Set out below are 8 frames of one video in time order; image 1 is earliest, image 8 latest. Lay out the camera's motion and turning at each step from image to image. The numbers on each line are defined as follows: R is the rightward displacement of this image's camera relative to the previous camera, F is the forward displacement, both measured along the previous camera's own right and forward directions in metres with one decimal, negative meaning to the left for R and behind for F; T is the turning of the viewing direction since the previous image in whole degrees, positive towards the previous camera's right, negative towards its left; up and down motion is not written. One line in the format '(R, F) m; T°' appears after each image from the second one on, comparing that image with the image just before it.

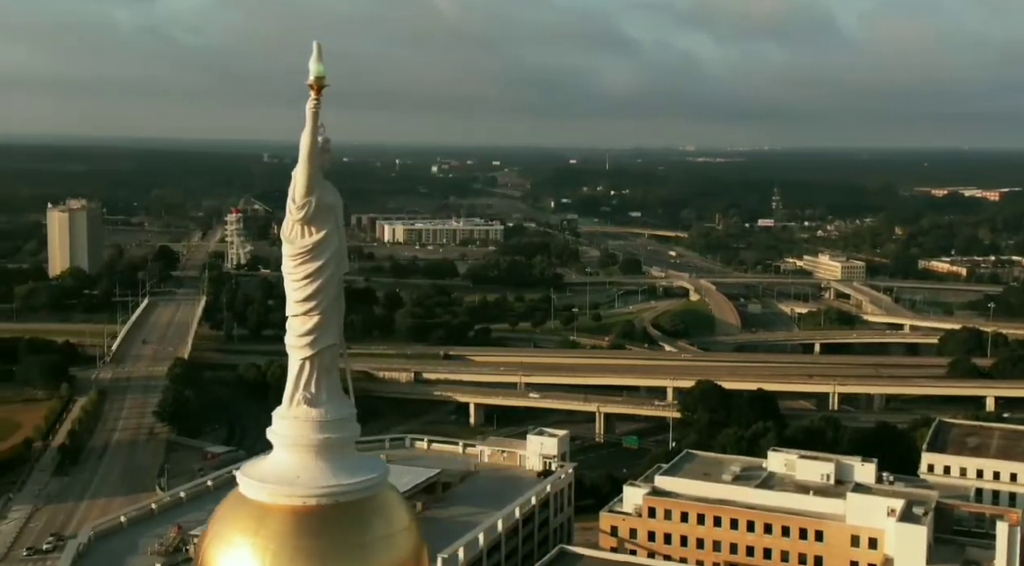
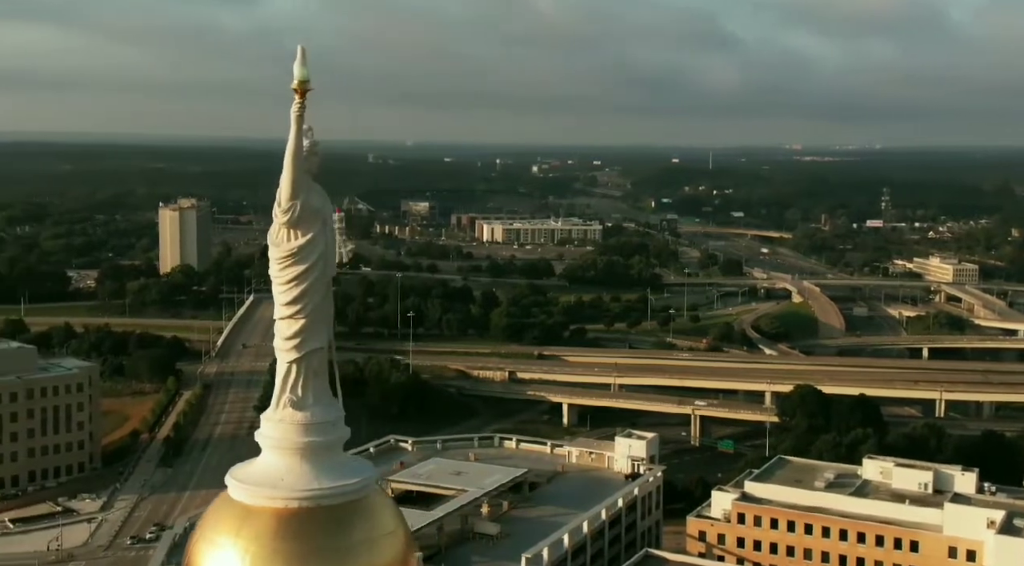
(+0.6, +0.1) m; -5°
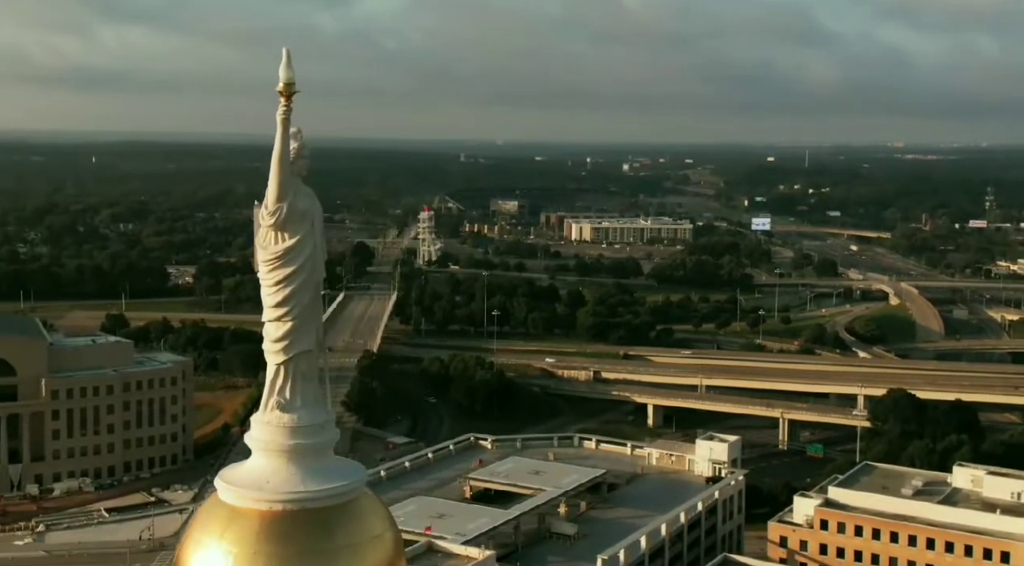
(+0.5, +0.1) m; -5°
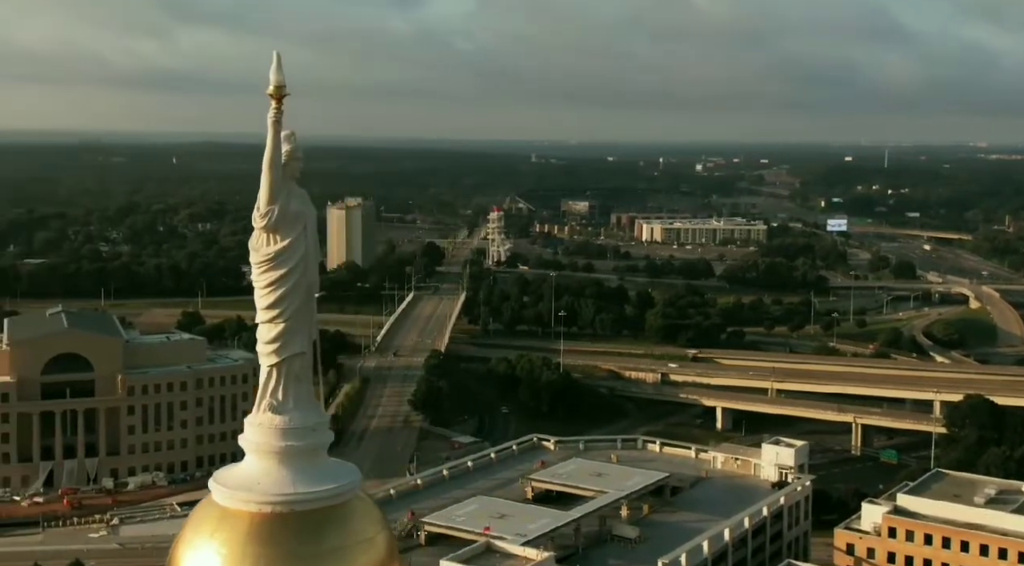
(+0.4, +0.1) m; -4°
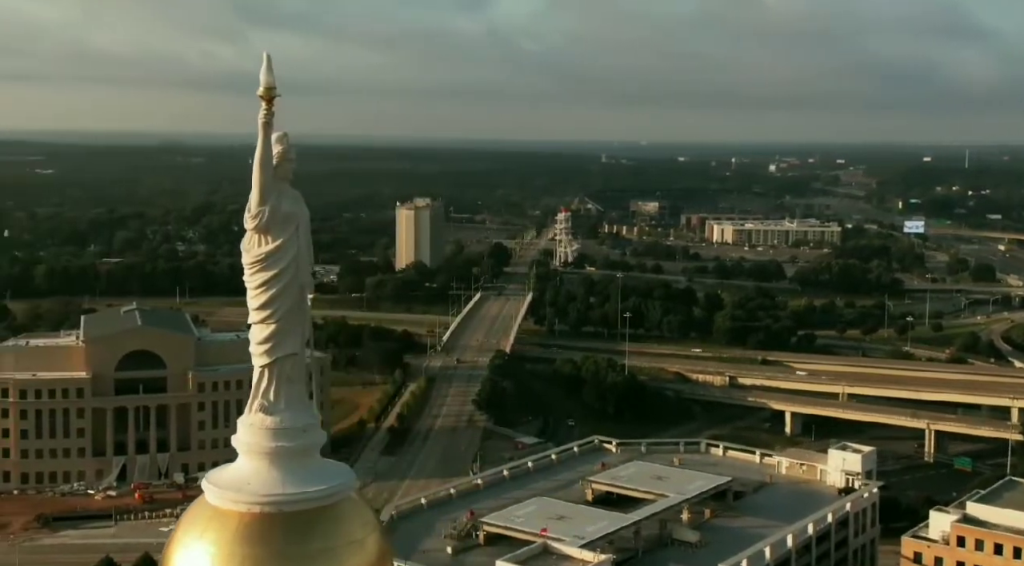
(+0.4, +0.1) m; -4°
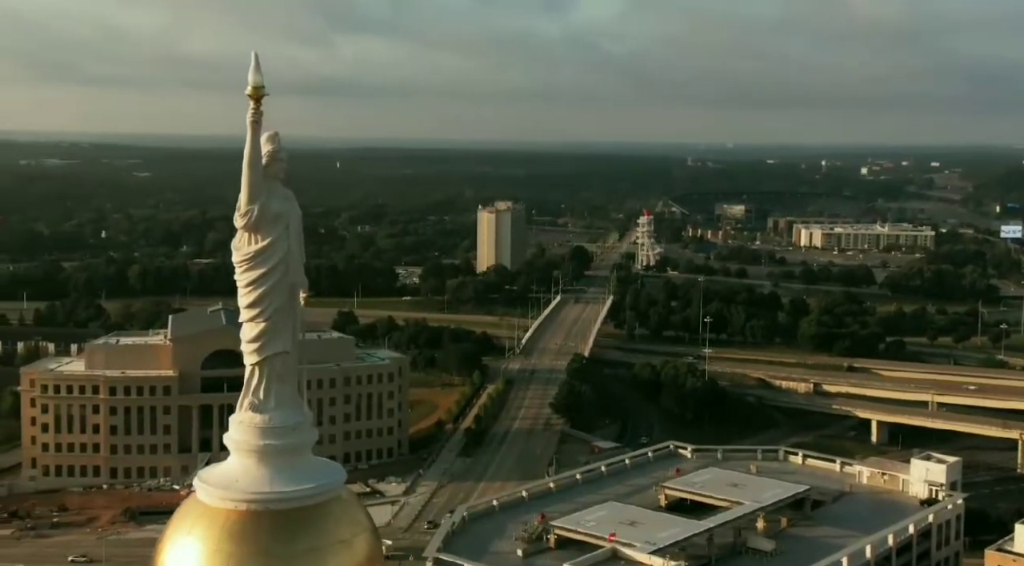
(+0.5, +0.1) m; -5°
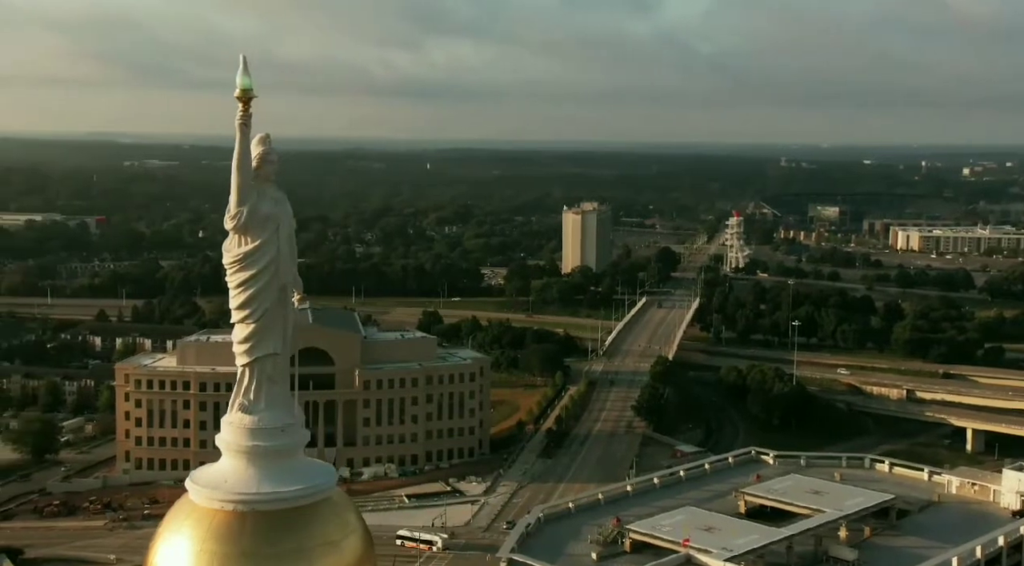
(+0.5, +0.1) m; -5°
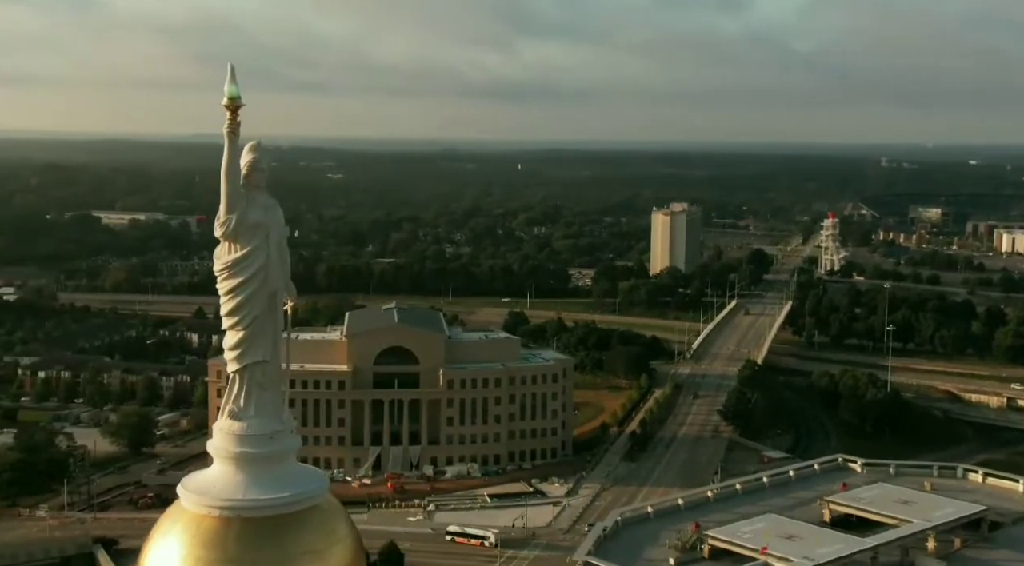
(+0.6, +0.1) m; -5°
